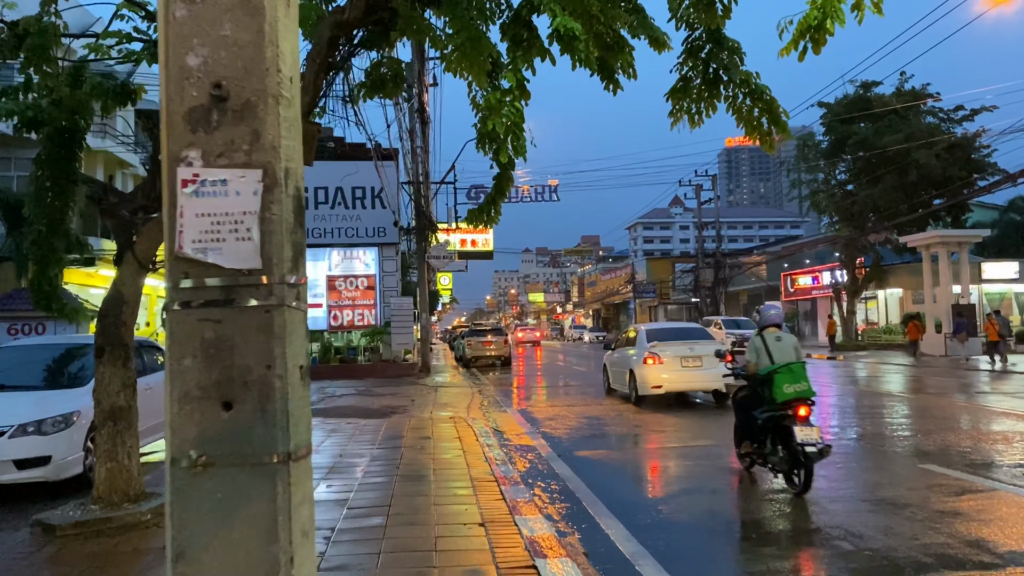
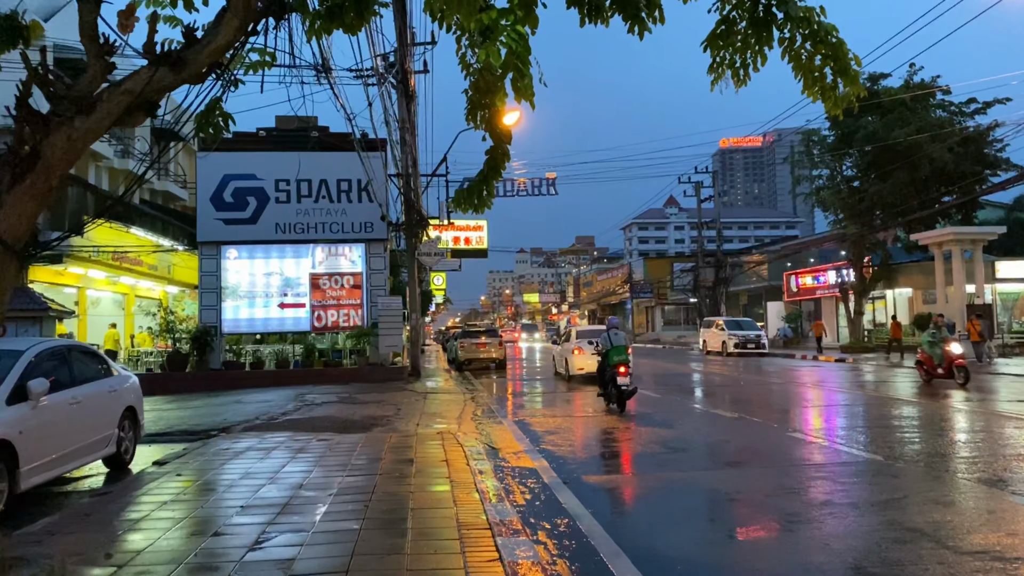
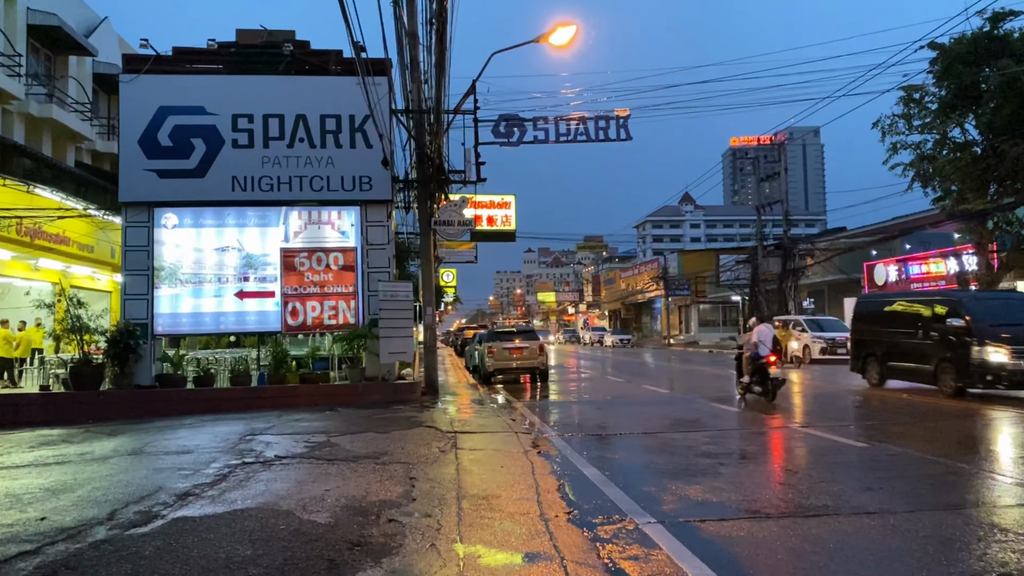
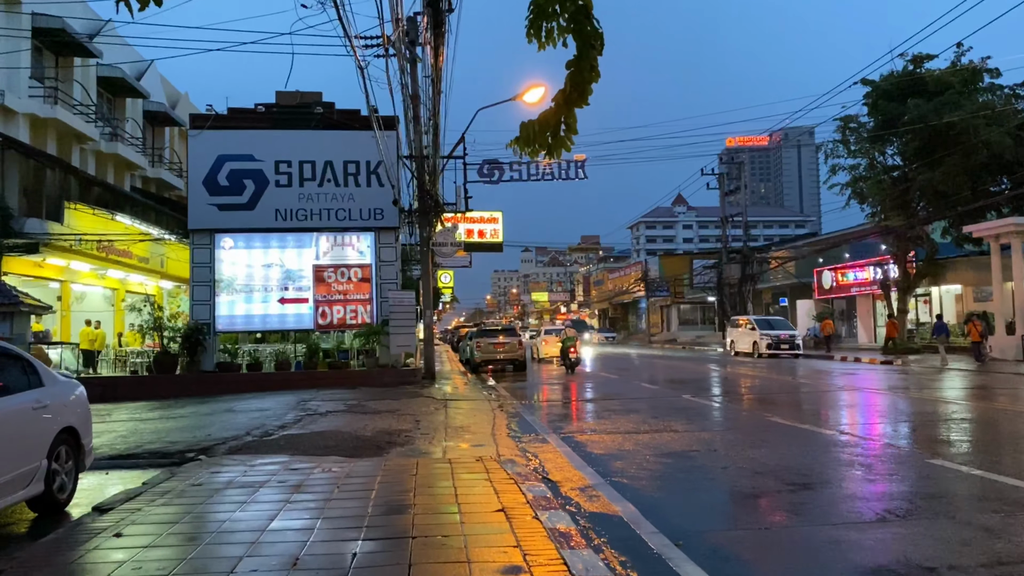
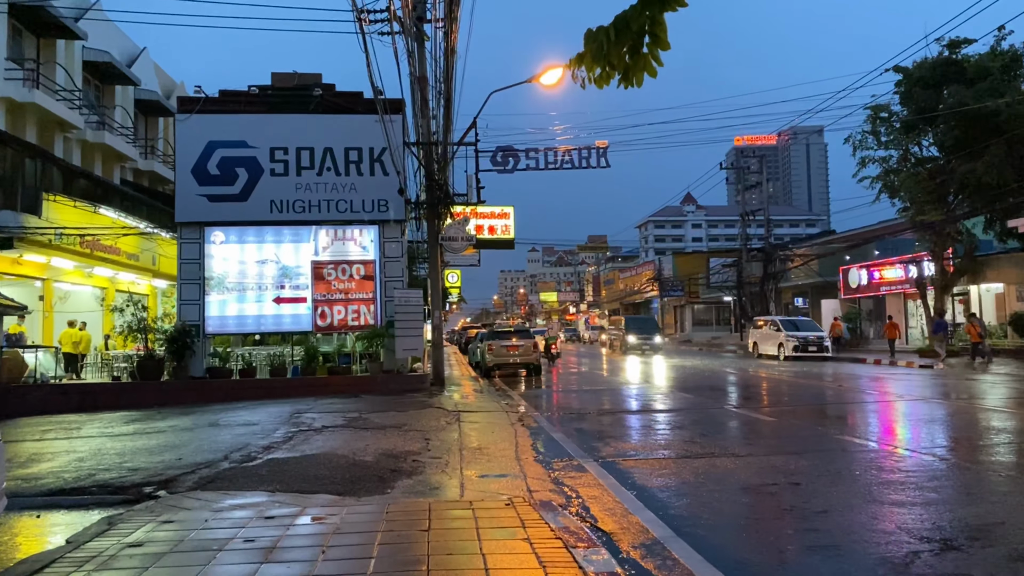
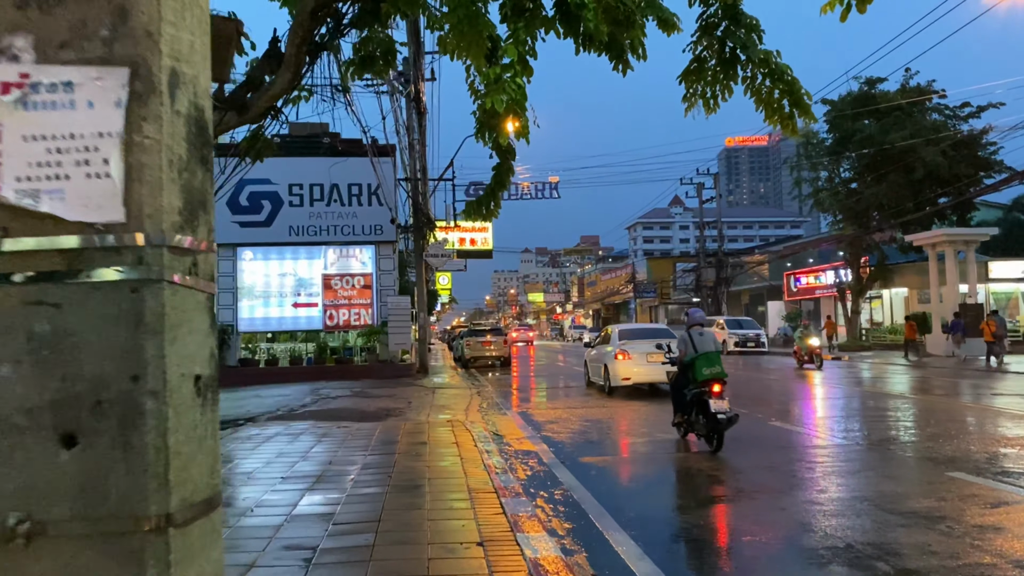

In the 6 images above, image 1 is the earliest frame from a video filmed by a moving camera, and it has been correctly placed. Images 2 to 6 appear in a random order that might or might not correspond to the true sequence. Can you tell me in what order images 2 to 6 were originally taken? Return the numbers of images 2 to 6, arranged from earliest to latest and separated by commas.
6, 2, 4, 5, 3
